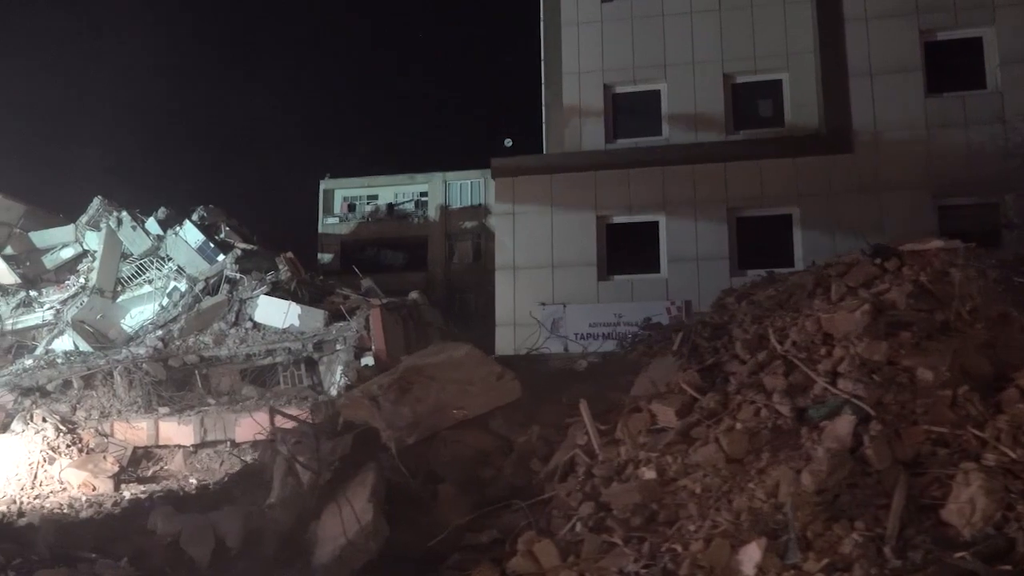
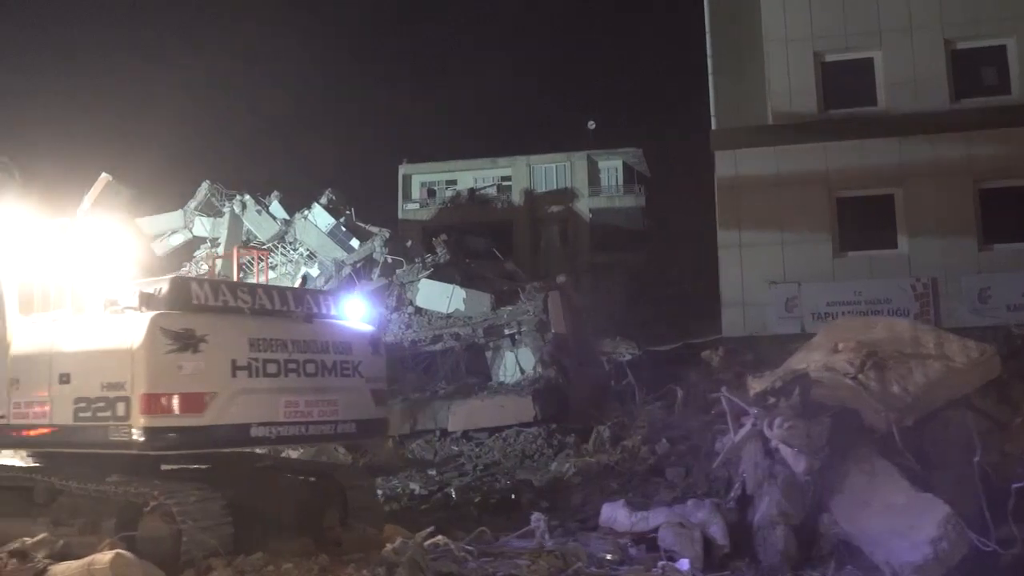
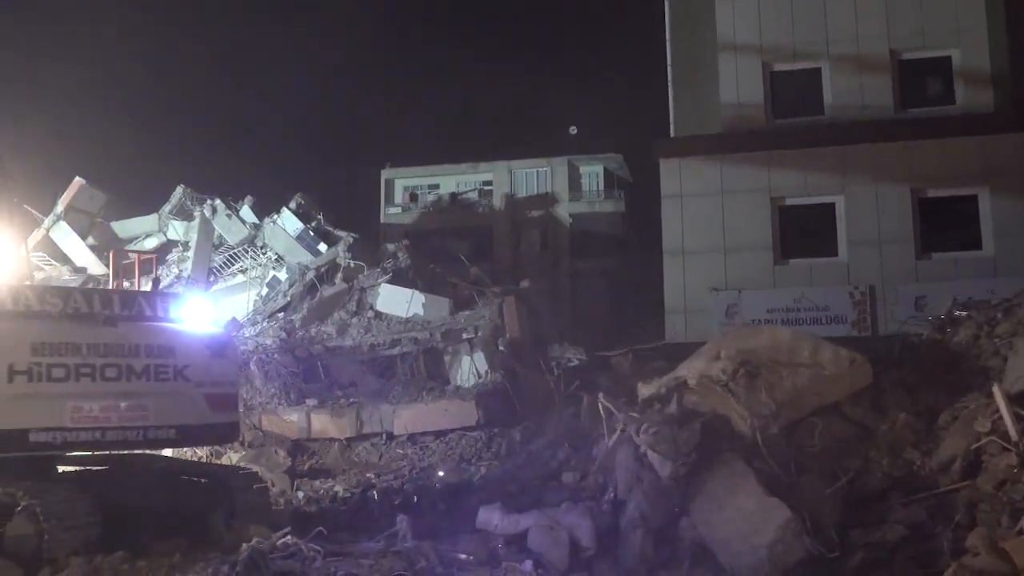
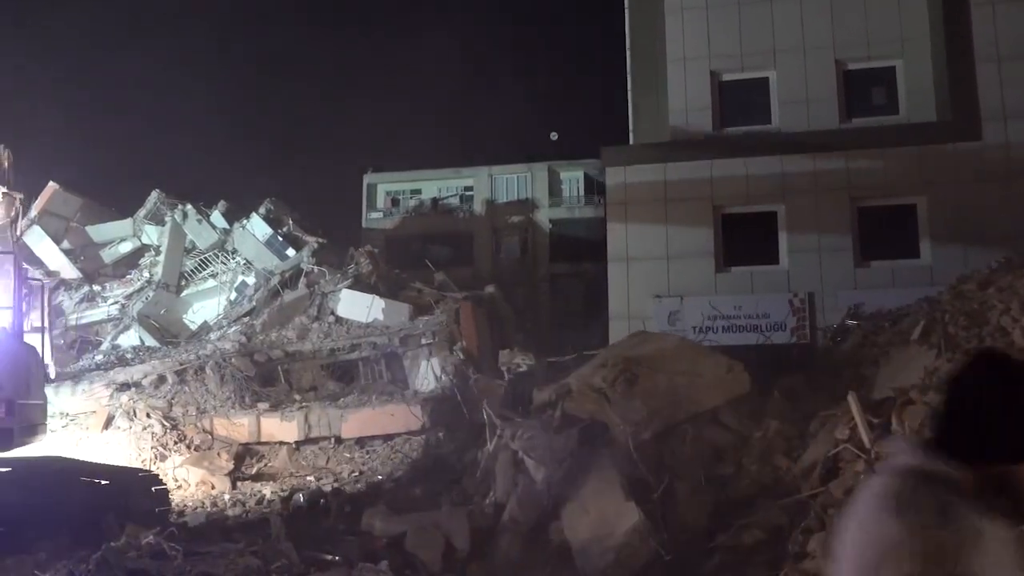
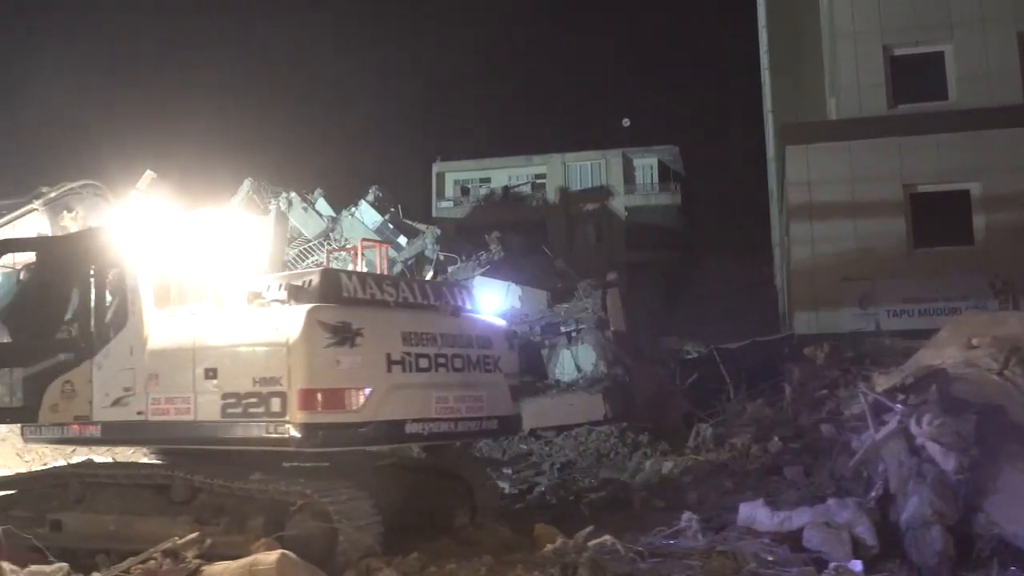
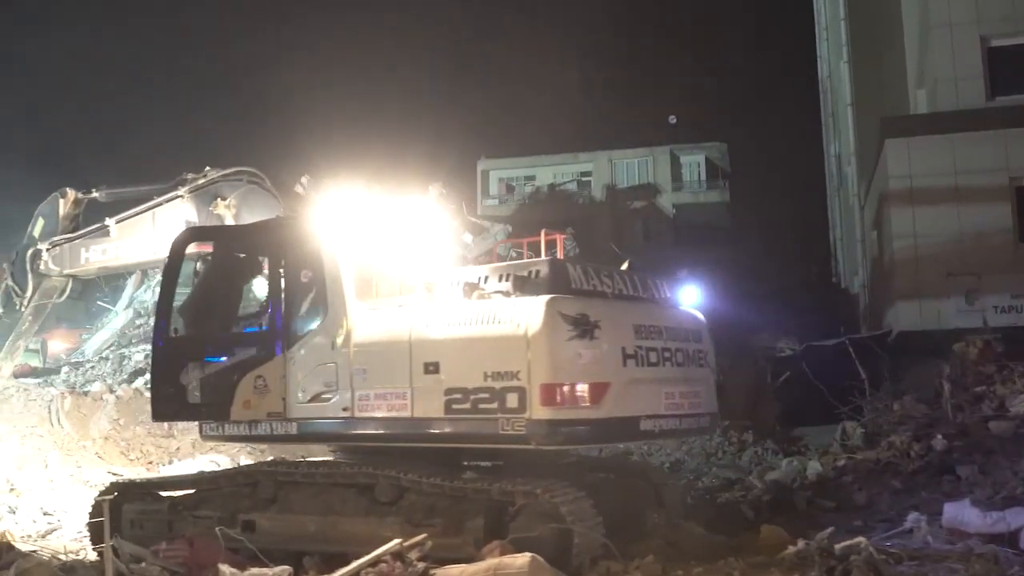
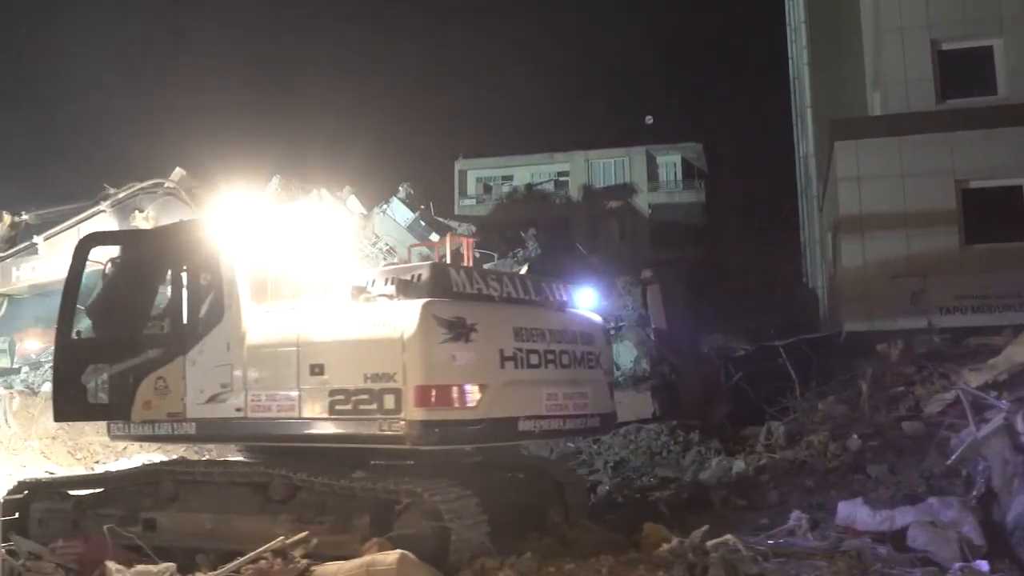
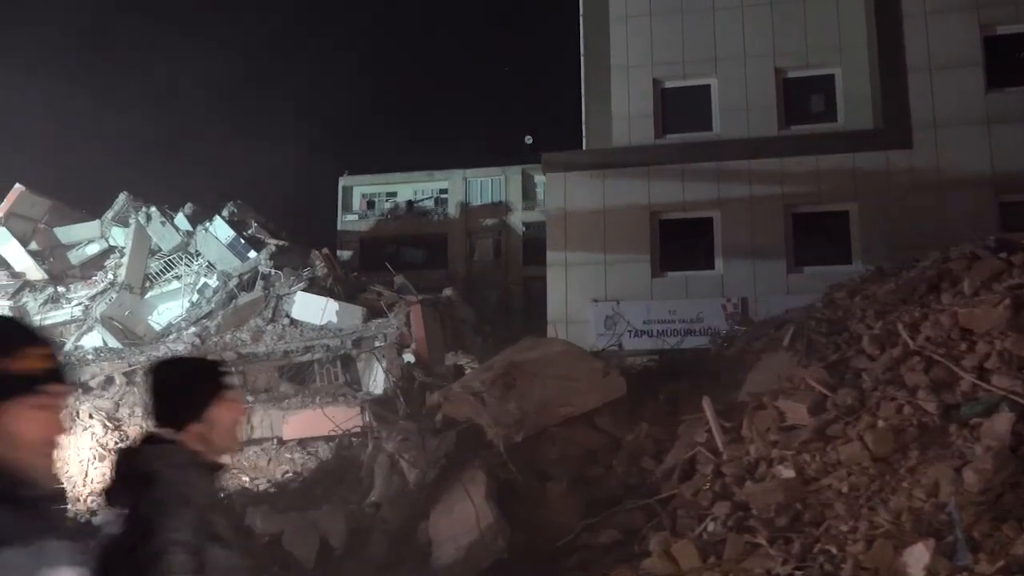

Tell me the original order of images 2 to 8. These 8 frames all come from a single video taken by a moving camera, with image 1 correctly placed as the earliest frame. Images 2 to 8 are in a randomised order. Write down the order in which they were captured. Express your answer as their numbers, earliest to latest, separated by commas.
8, 4, 3, 2, 5, 7, 6
